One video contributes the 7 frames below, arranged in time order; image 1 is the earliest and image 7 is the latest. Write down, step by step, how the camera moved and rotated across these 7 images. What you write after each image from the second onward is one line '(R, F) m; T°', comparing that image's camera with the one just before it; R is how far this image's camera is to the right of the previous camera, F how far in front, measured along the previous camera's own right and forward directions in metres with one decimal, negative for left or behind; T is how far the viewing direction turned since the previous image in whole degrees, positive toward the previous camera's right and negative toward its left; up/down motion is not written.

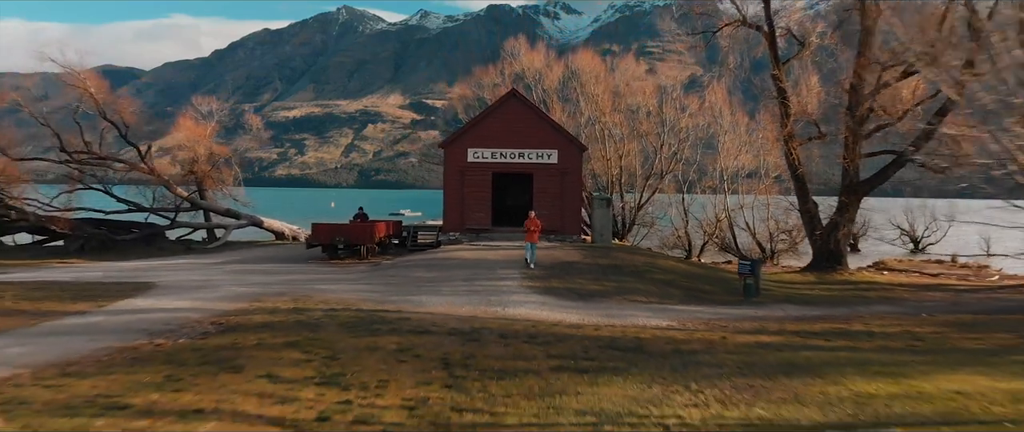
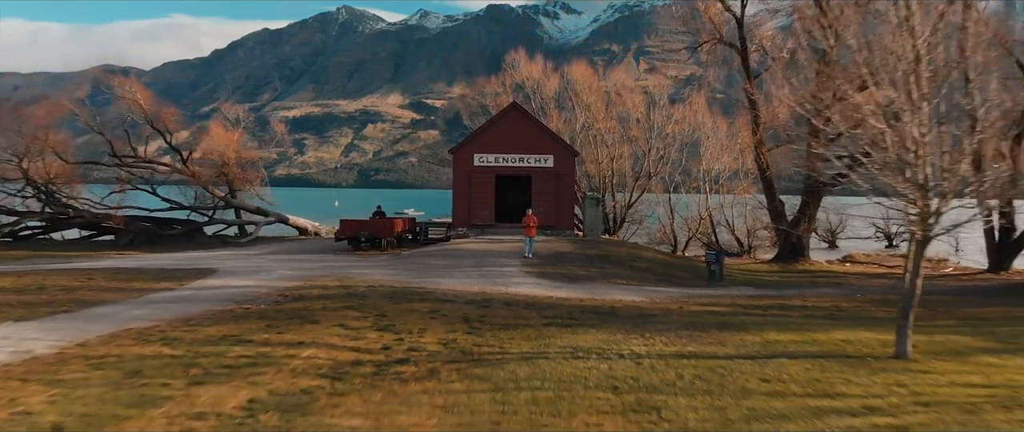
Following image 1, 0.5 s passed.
(0.0, -2.6) m; 0°
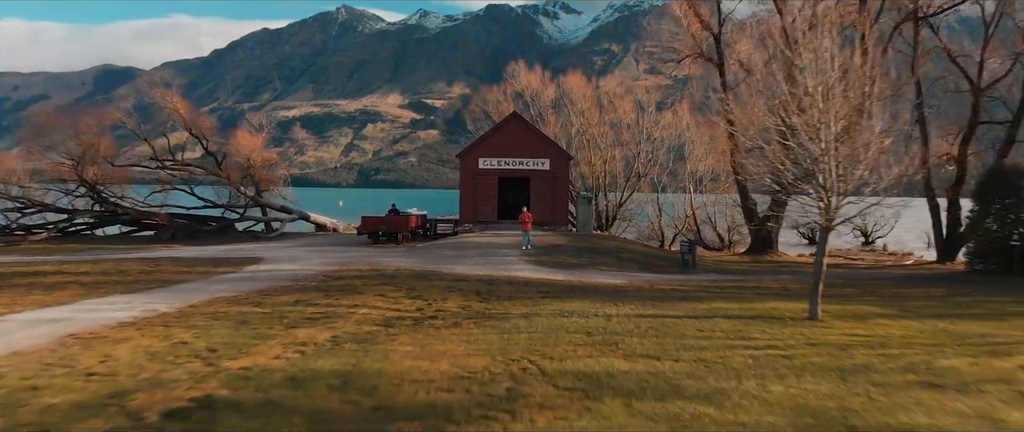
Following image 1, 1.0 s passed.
(0.0, -2.8) m; 0°
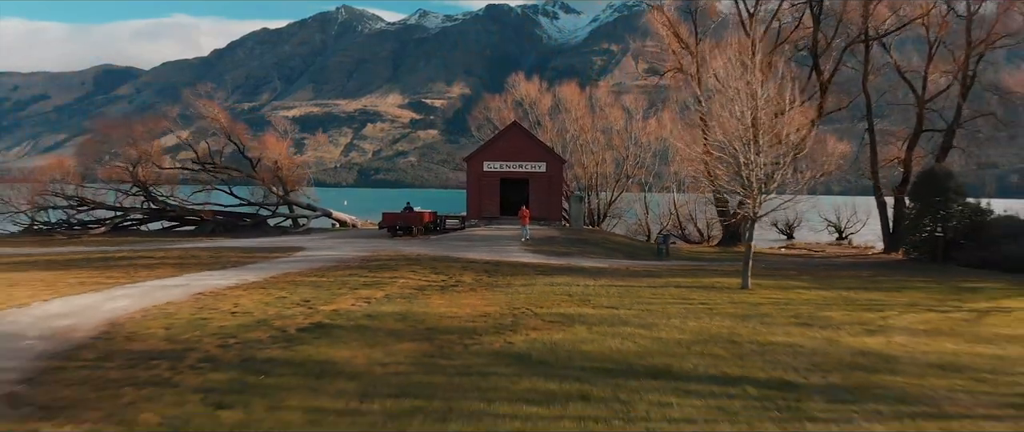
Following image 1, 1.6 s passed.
(0.0, -3.6) m; 0°
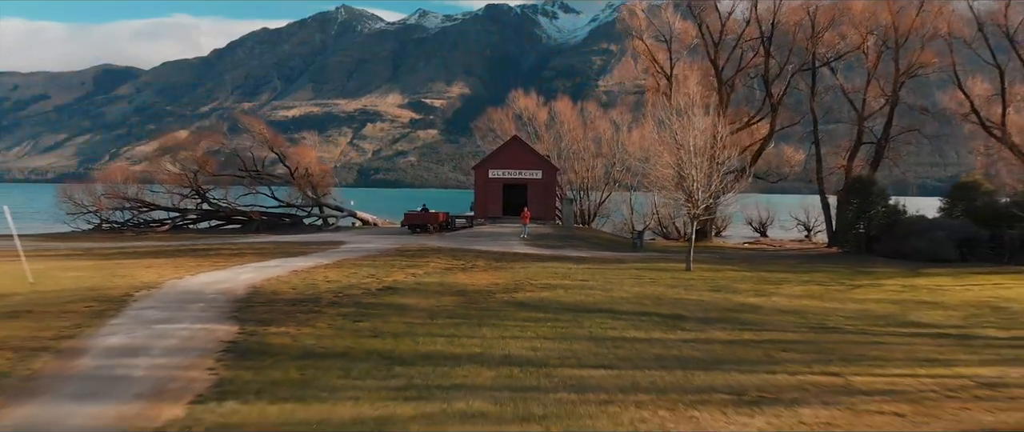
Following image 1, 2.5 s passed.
(0.0, -5.3) m; 0°
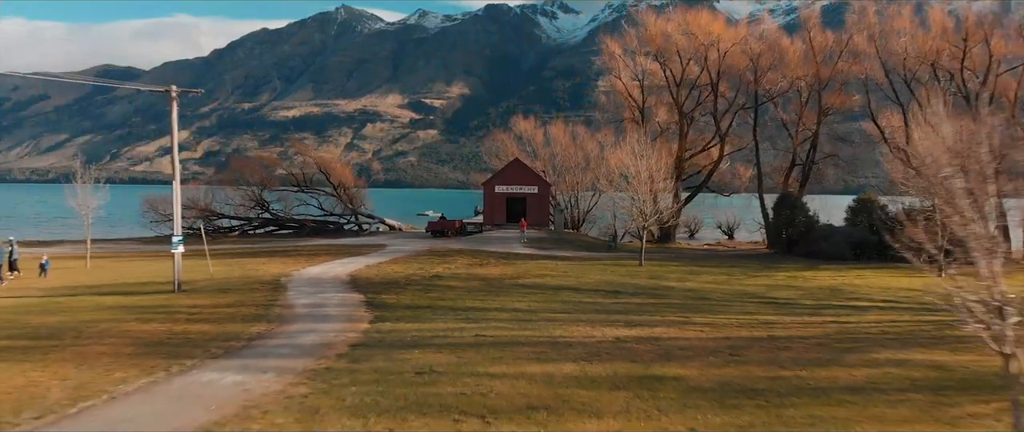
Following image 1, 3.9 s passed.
(-0.1, -8.6) m; 0°
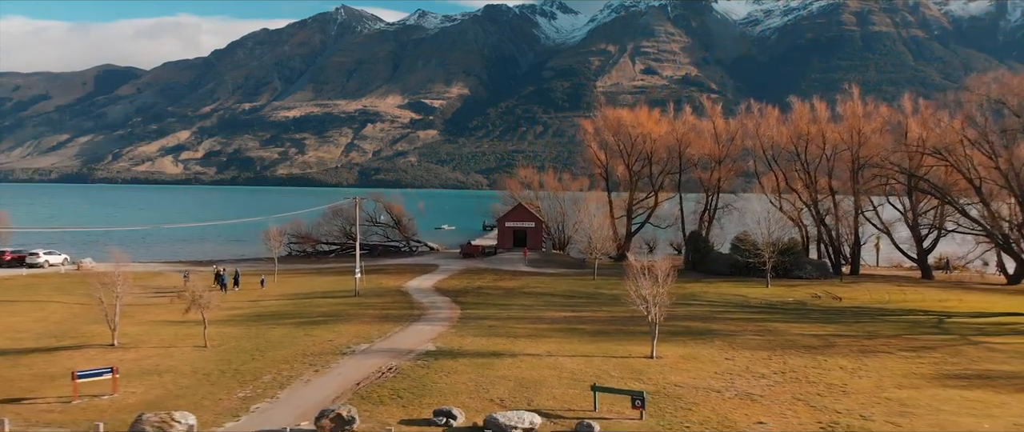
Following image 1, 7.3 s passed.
(-0.3, -22.2) m; 0°
